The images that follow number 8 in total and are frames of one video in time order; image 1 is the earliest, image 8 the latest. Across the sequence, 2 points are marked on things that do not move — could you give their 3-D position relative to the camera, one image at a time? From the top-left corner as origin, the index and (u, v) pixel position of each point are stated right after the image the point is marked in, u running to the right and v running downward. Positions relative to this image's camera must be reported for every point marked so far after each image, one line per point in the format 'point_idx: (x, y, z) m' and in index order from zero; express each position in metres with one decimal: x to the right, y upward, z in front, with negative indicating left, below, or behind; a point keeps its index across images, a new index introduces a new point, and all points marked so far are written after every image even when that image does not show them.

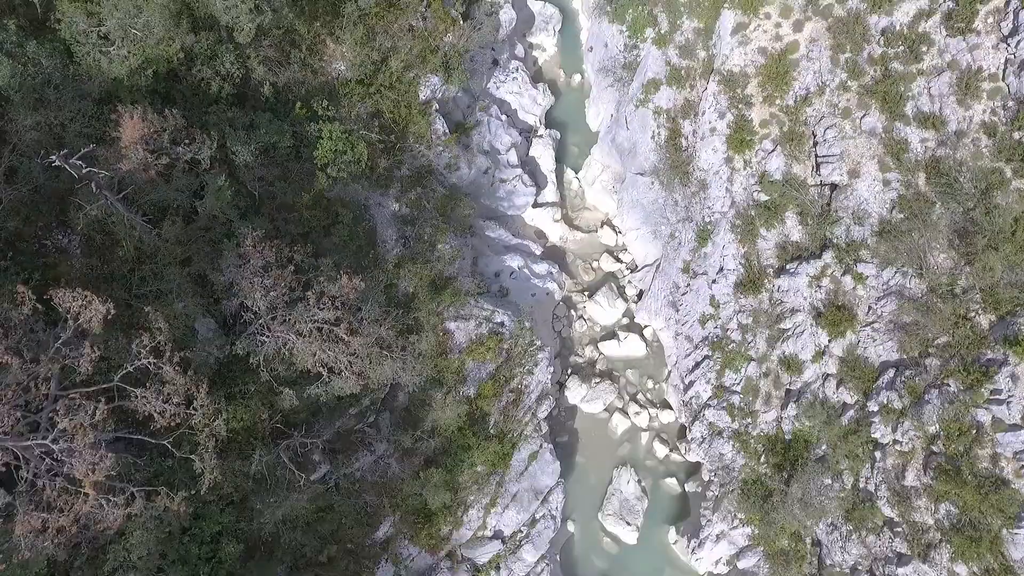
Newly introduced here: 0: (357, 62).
0: (-4.8, +7.0, +19.5) m
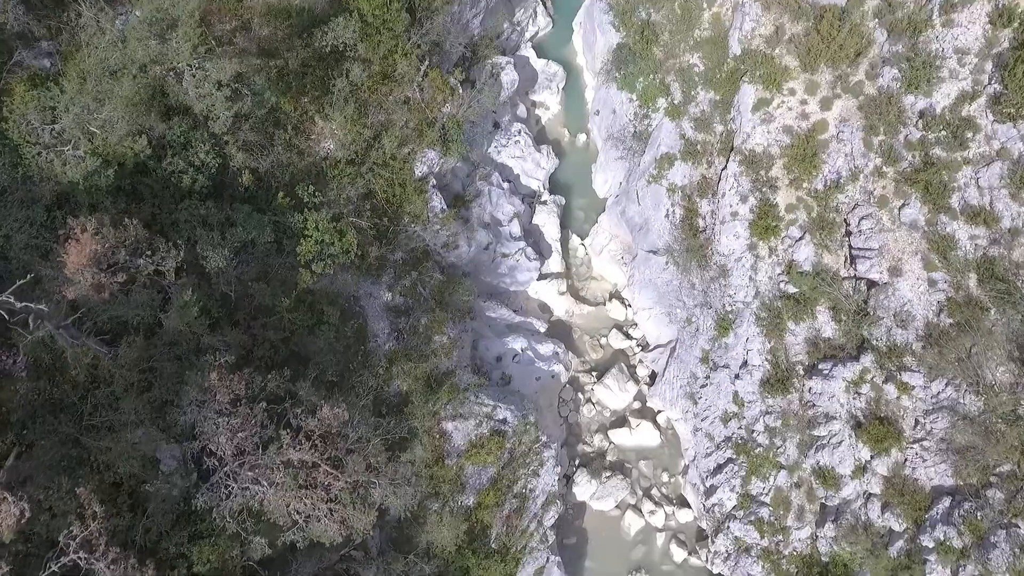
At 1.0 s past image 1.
0: (-4.7, +4.2, +18.0) m
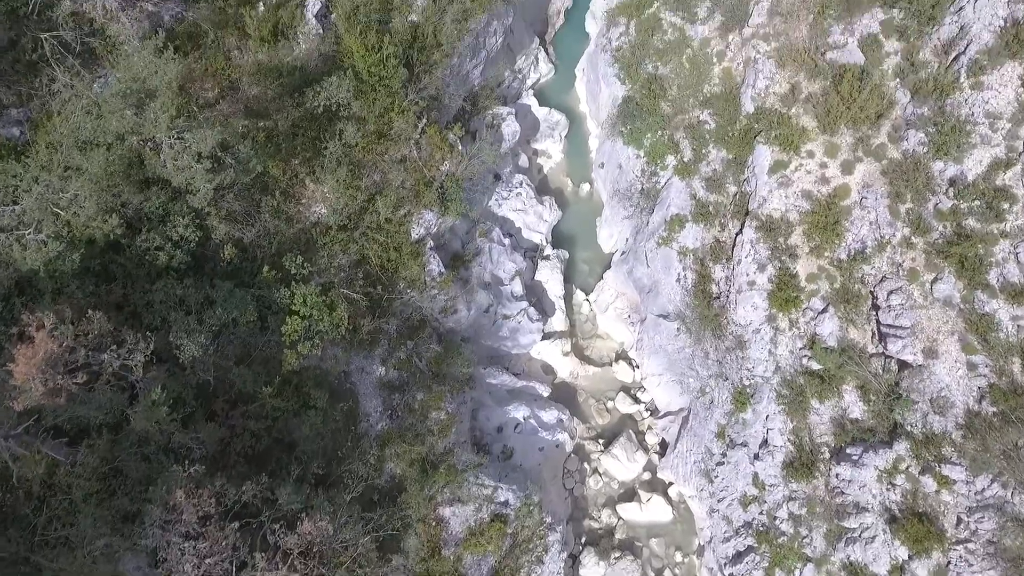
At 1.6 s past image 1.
0: (-4.7, +2.2, +17.0) m
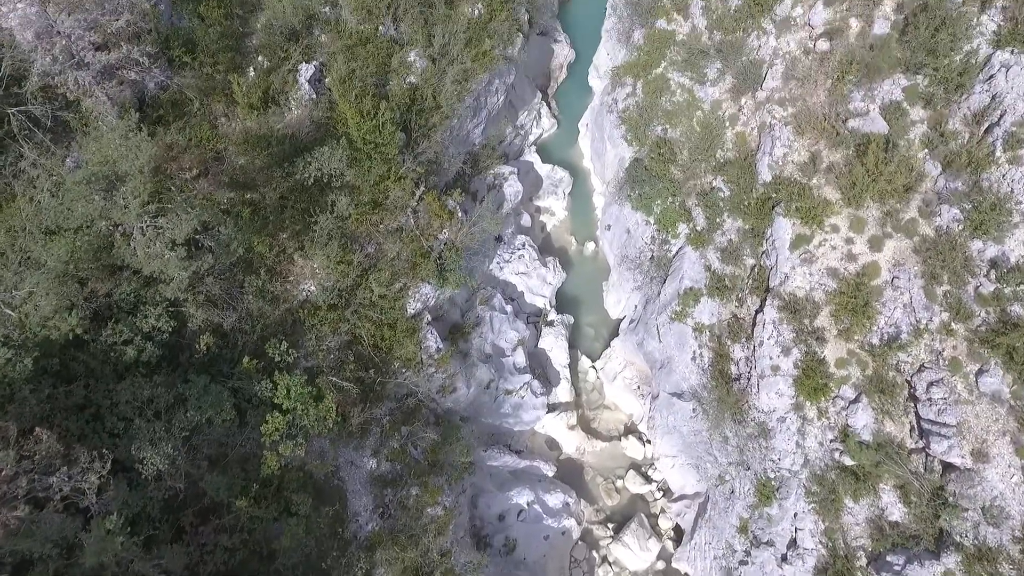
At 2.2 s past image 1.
0: (-4.6, +0.2, +15.8) m
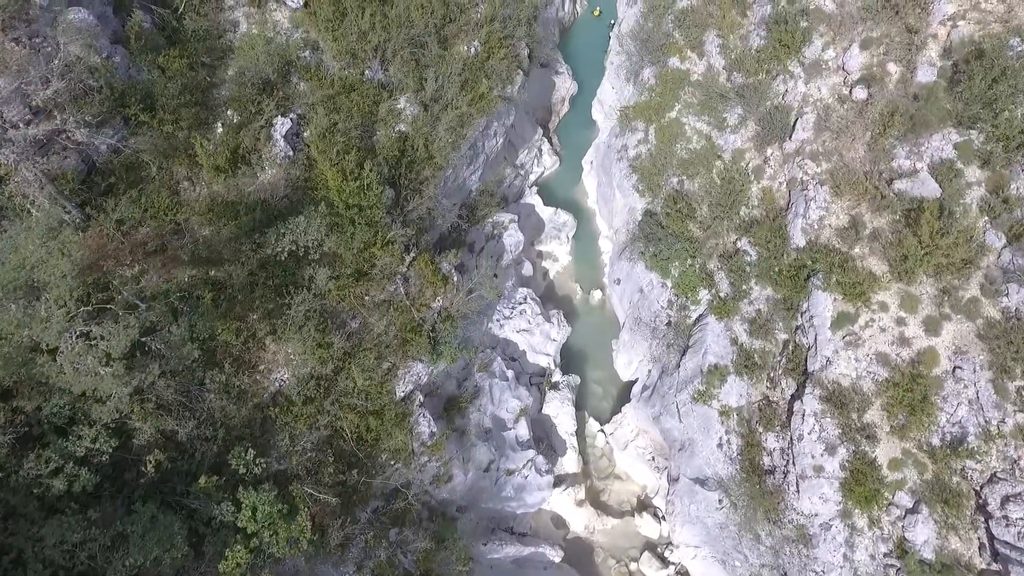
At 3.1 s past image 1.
0: (-4.5, -1.8, +13.8) m
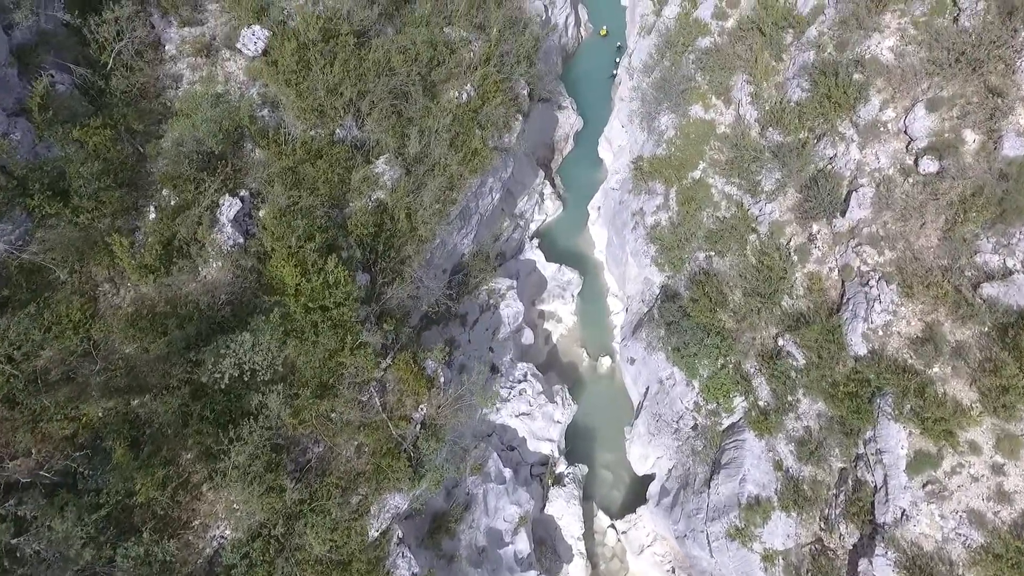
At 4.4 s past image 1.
0: (-4.6, -4.1, +11.1) m
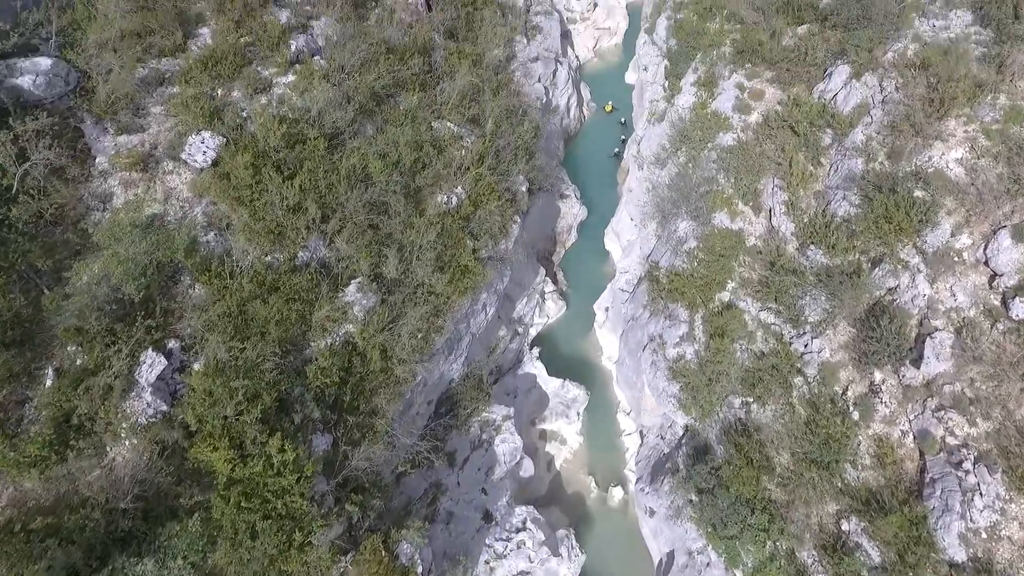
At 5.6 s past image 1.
0: (-4.7, -6.9, +8.0) m
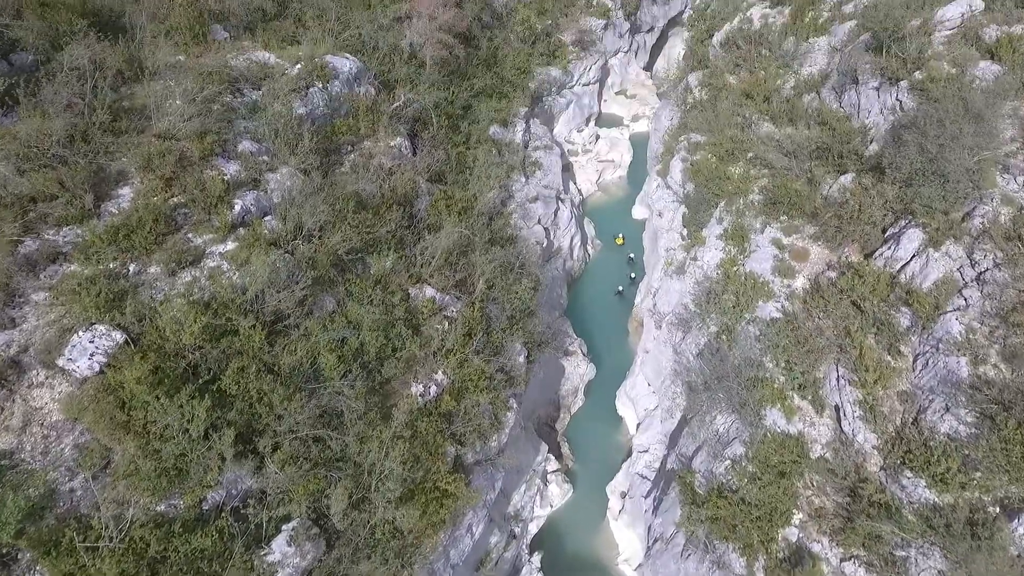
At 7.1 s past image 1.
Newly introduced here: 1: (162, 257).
0: (-4.8, -9.8, +3.3) m
1: (-6.1, +0.5, +10.9) m
